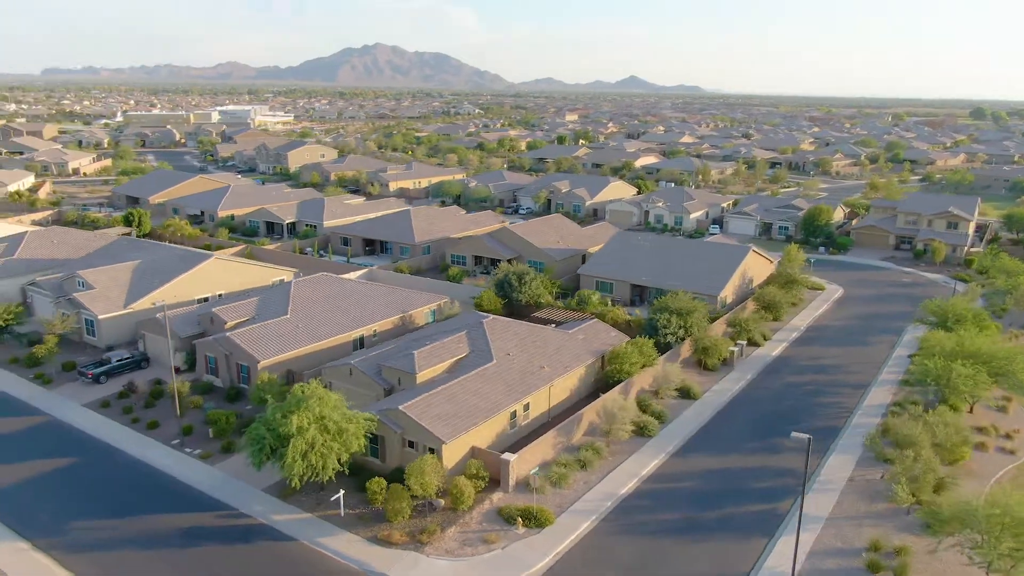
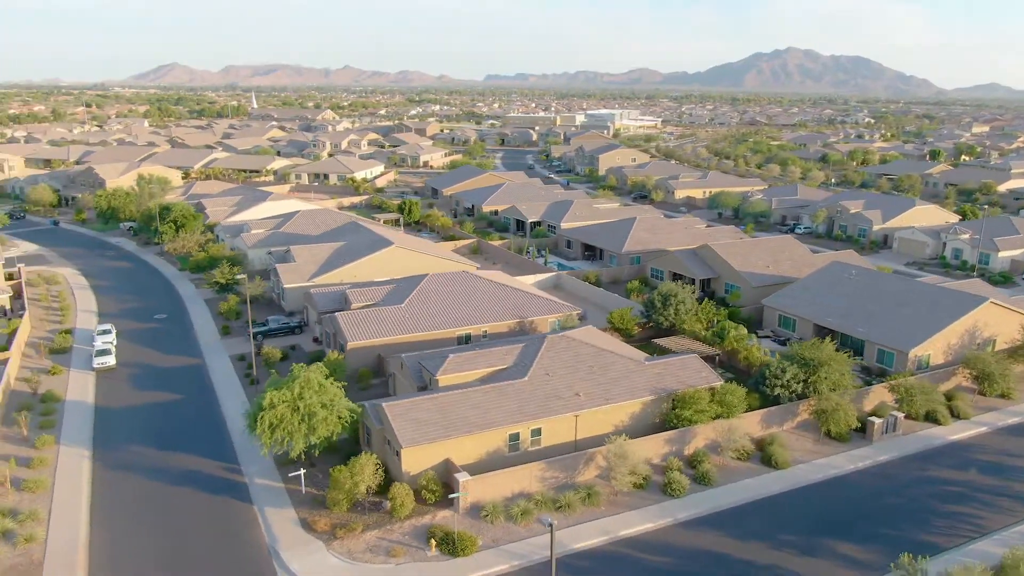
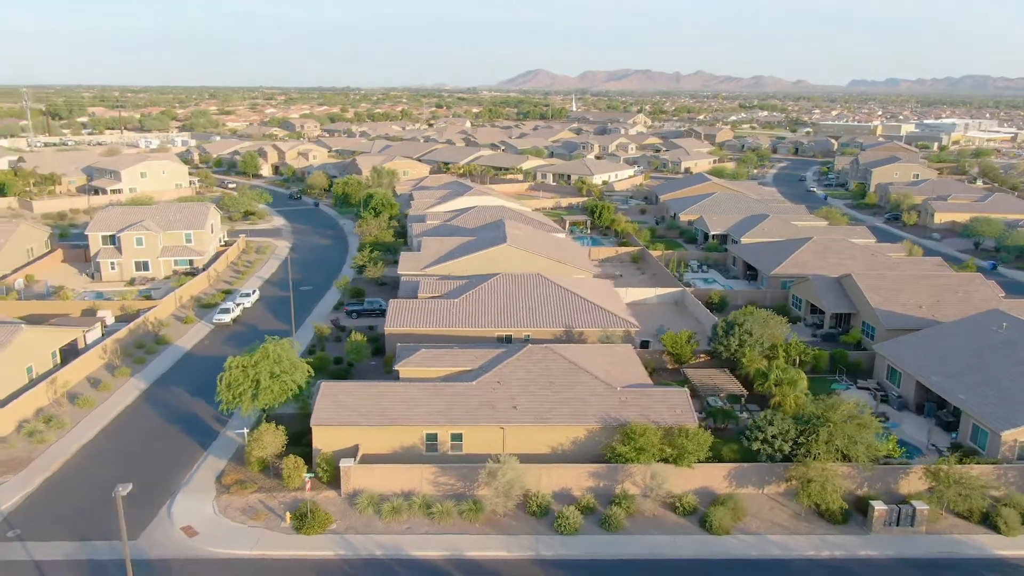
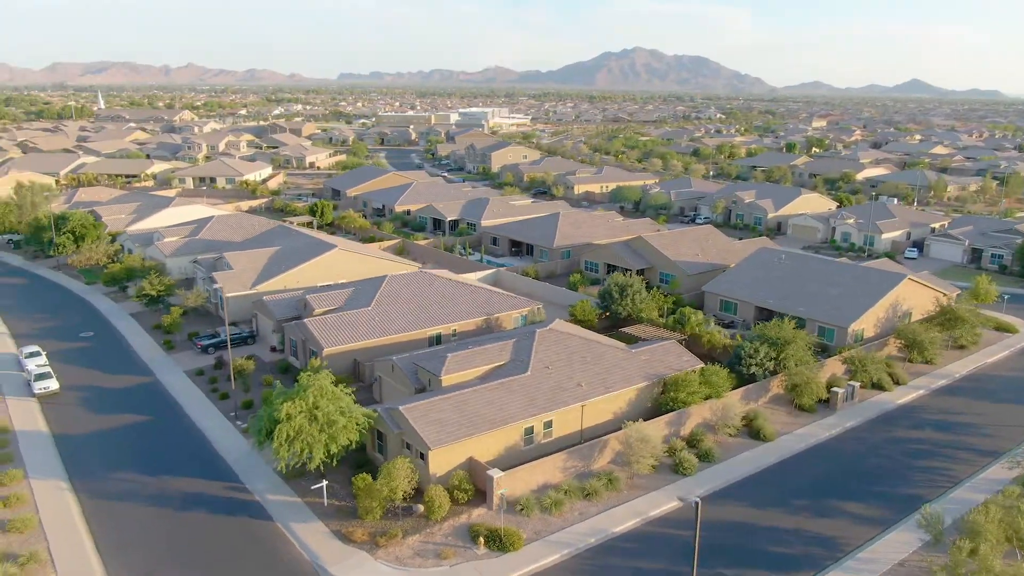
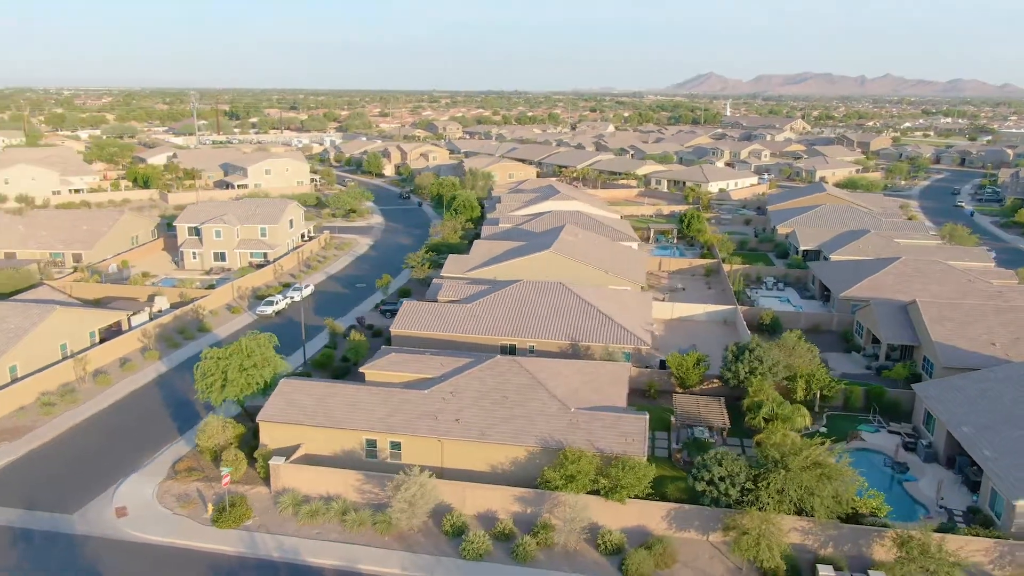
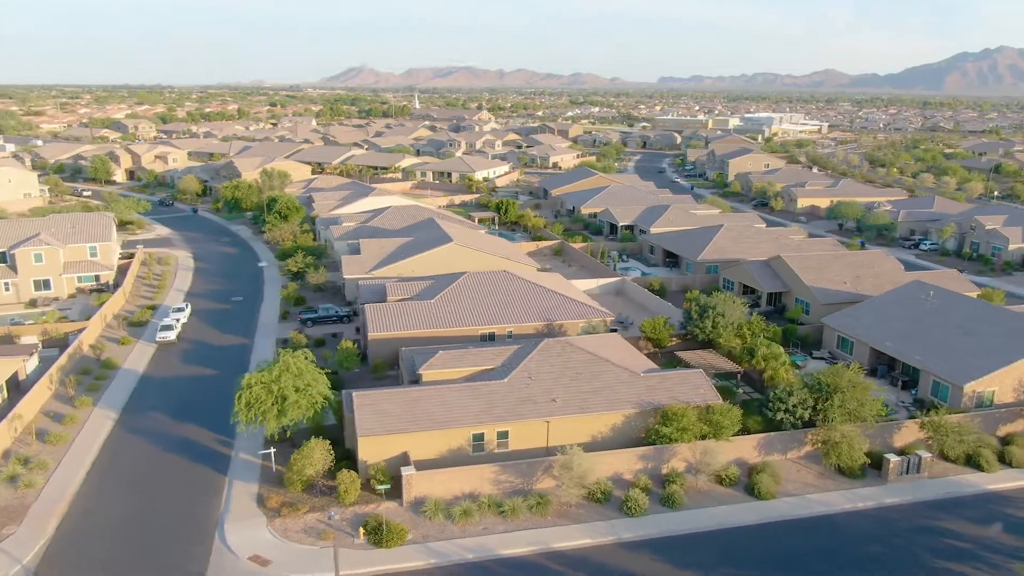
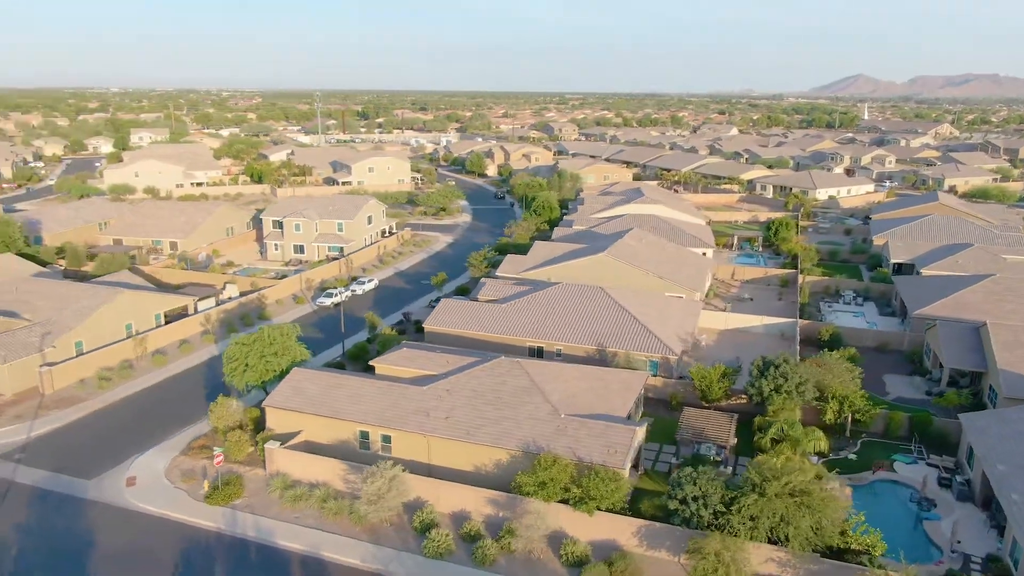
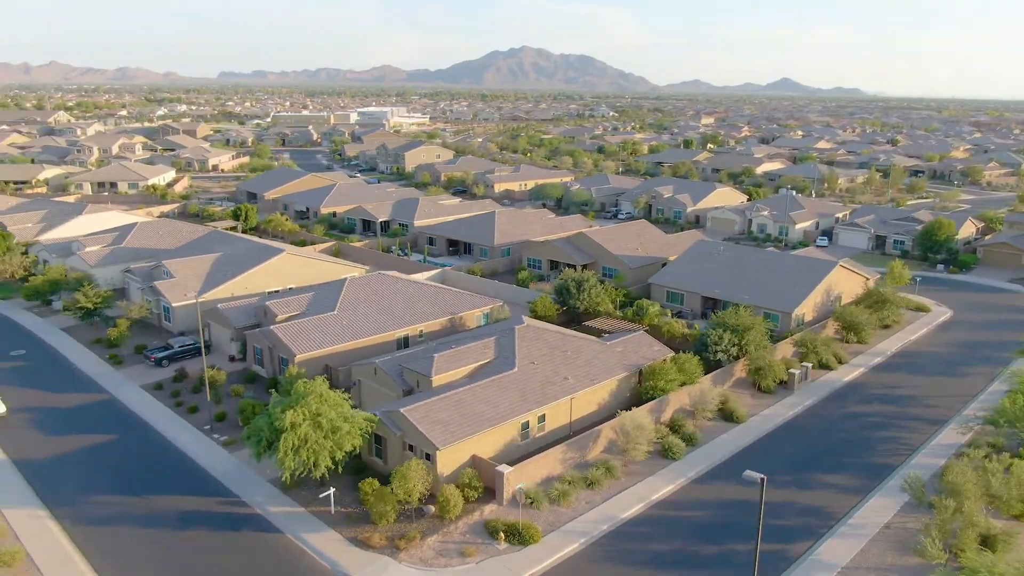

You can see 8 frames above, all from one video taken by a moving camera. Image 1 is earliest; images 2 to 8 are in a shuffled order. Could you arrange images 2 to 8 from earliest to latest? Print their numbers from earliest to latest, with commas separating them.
8, 4, 2, 6, 3, 5, 7
